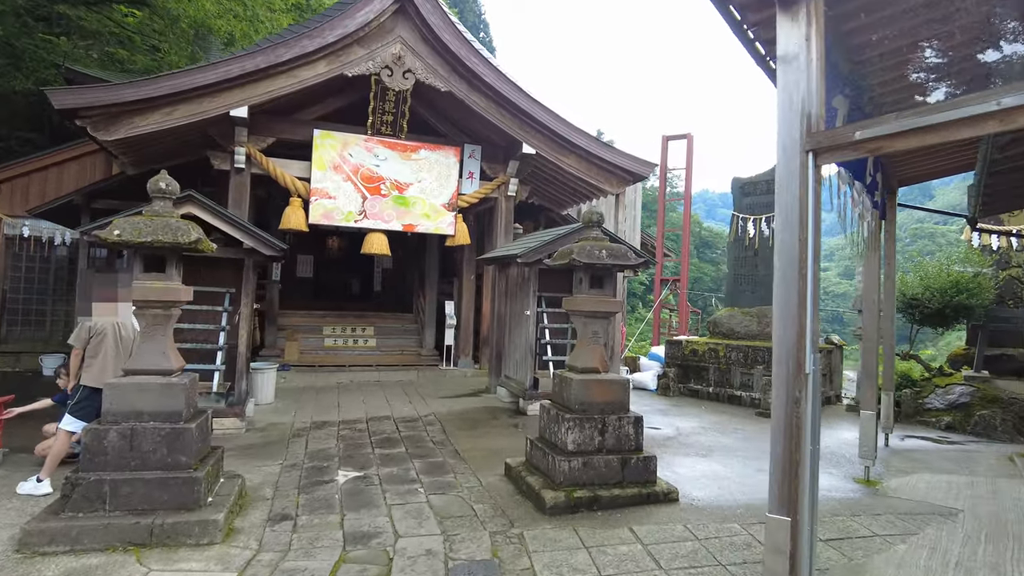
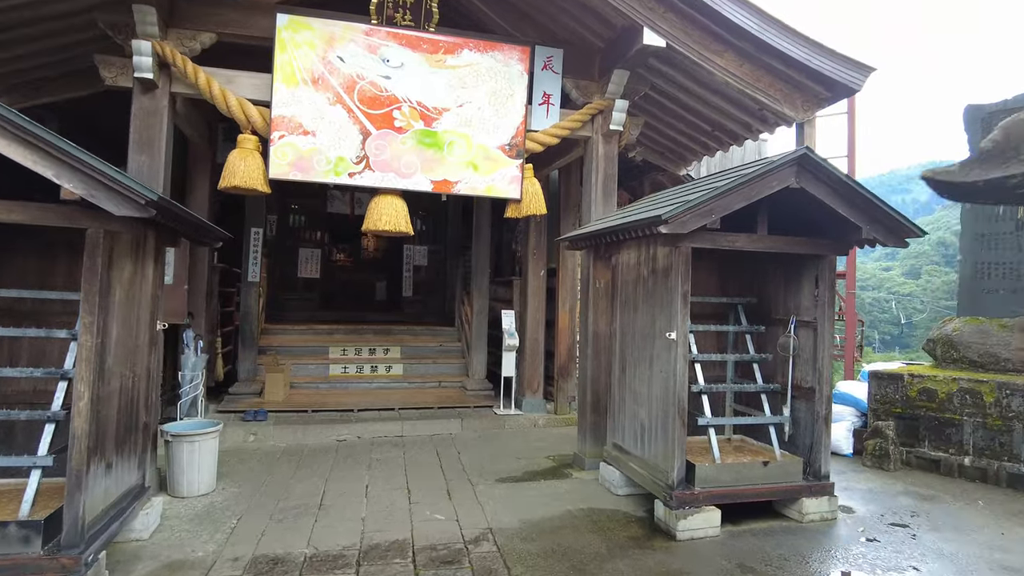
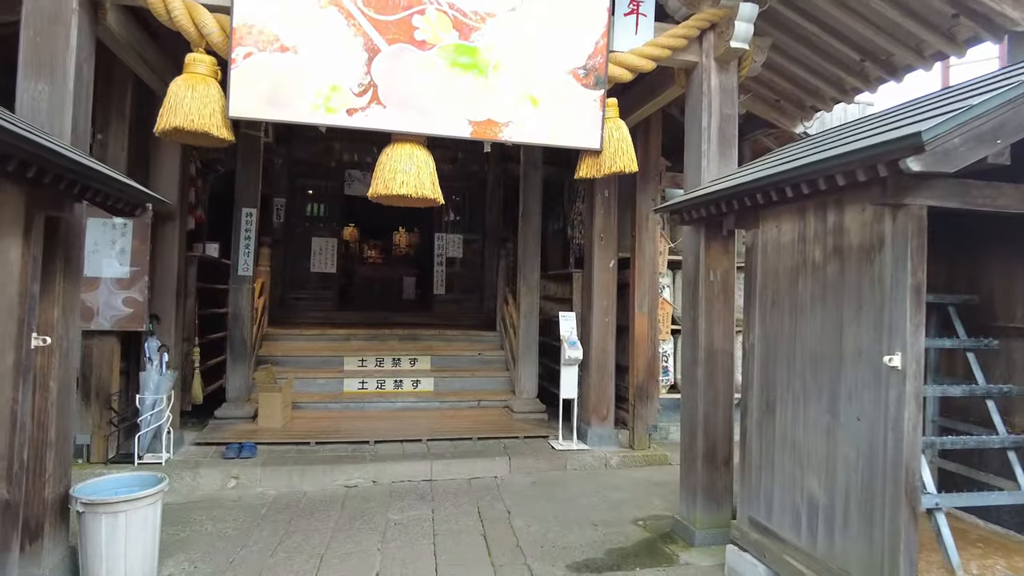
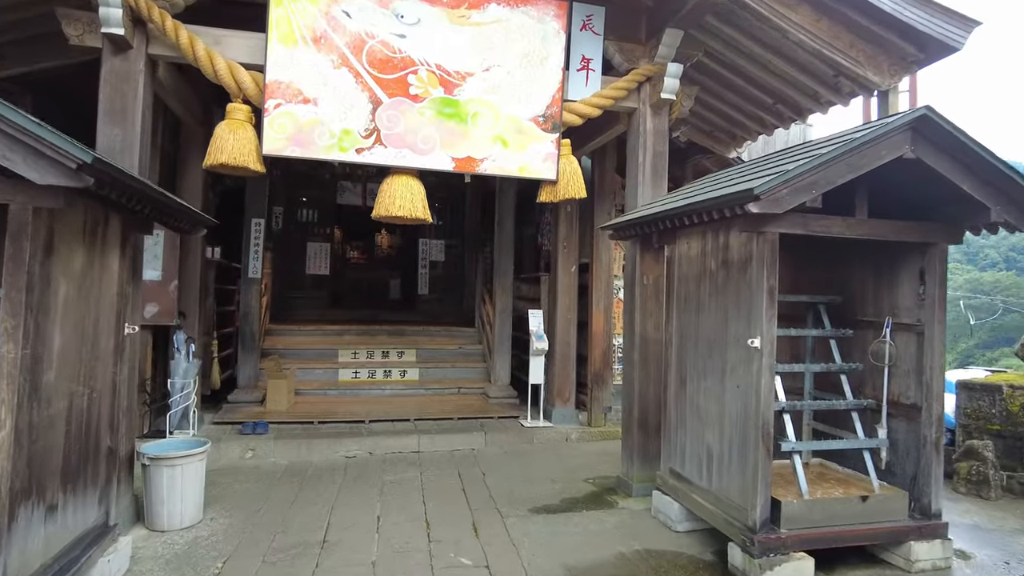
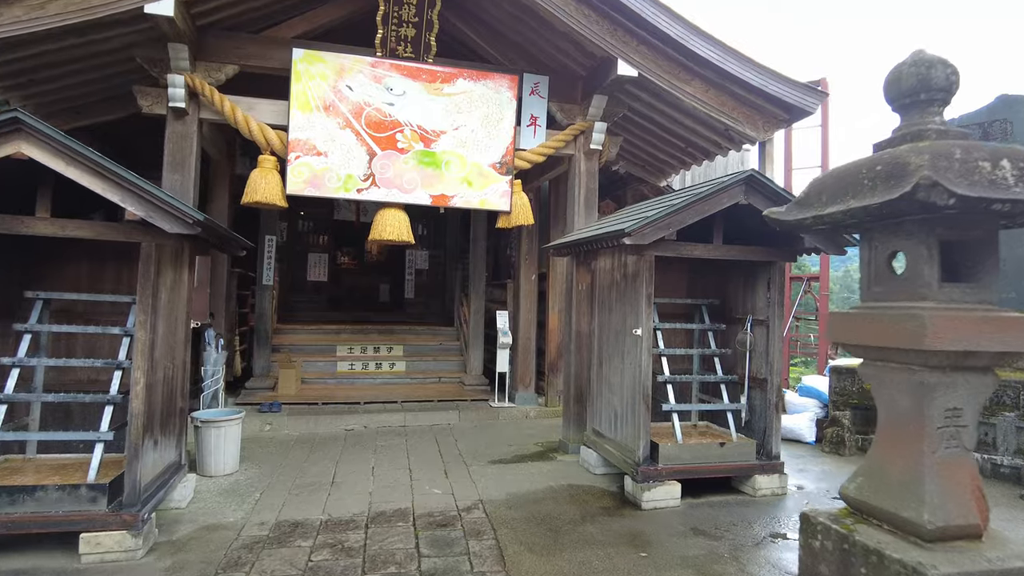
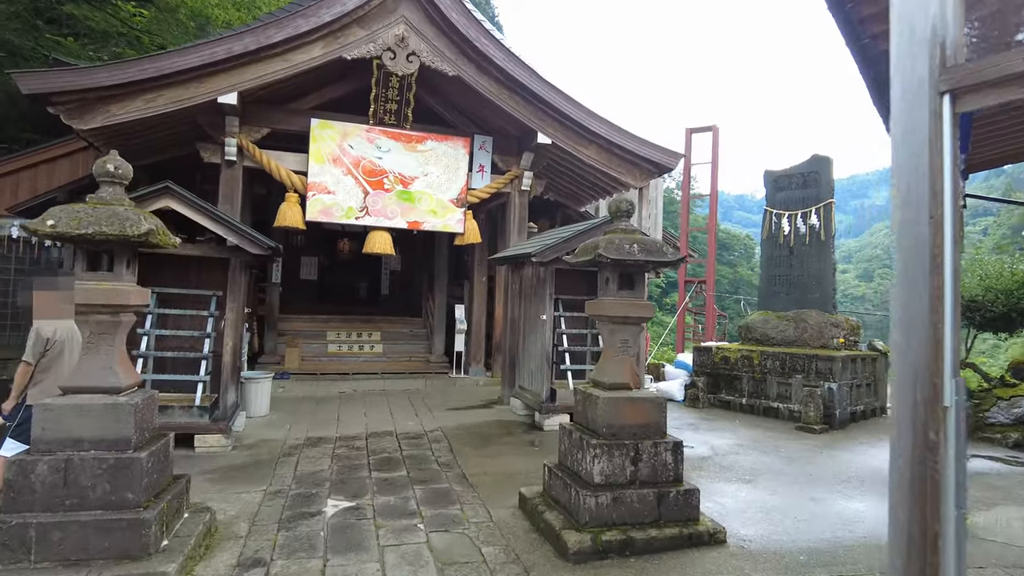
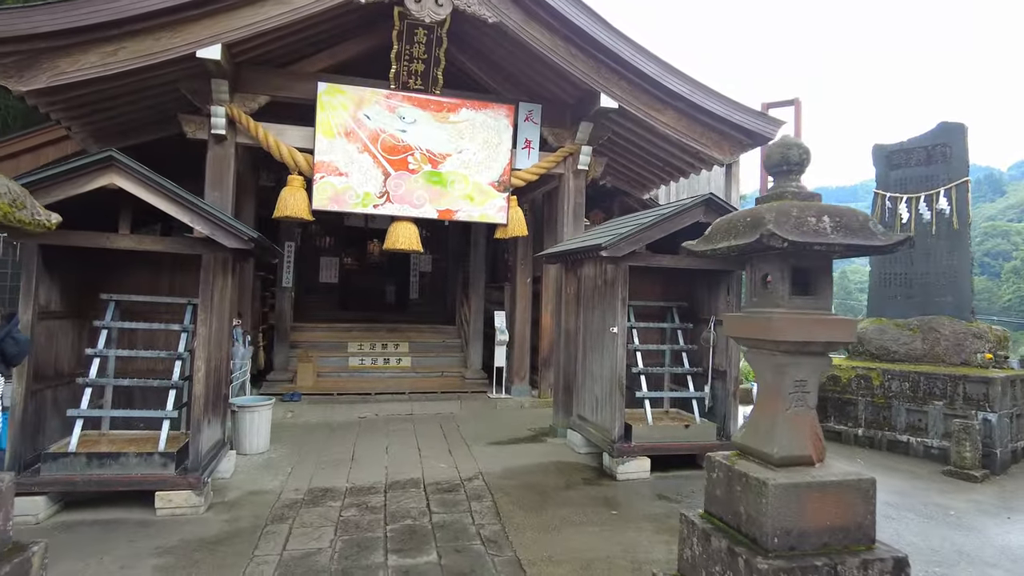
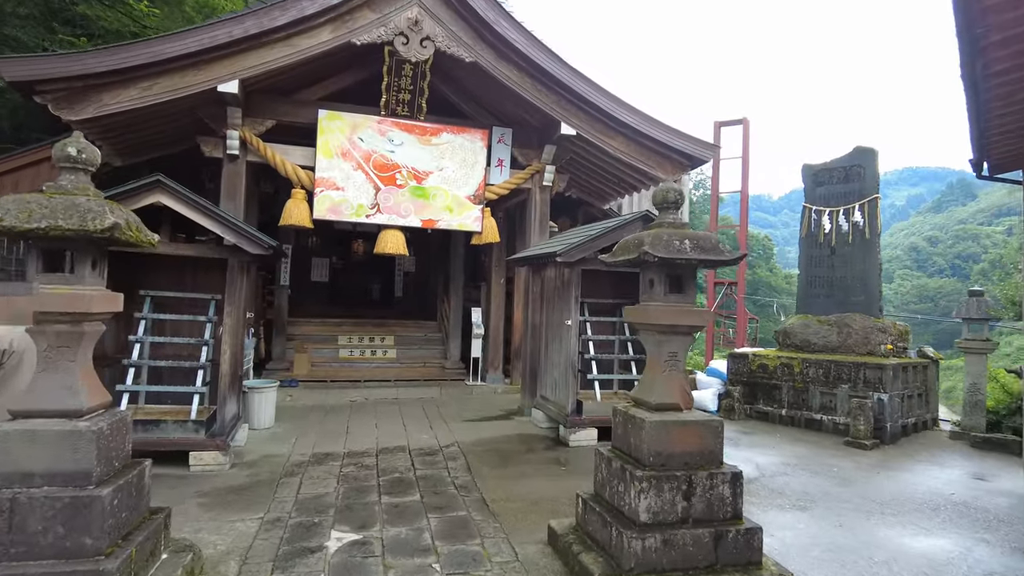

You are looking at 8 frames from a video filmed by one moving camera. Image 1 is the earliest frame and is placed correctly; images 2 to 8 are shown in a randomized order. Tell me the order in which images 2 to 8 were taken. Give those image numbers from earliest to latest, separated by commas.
6, 8, 7, 5, 2, 4, 3
